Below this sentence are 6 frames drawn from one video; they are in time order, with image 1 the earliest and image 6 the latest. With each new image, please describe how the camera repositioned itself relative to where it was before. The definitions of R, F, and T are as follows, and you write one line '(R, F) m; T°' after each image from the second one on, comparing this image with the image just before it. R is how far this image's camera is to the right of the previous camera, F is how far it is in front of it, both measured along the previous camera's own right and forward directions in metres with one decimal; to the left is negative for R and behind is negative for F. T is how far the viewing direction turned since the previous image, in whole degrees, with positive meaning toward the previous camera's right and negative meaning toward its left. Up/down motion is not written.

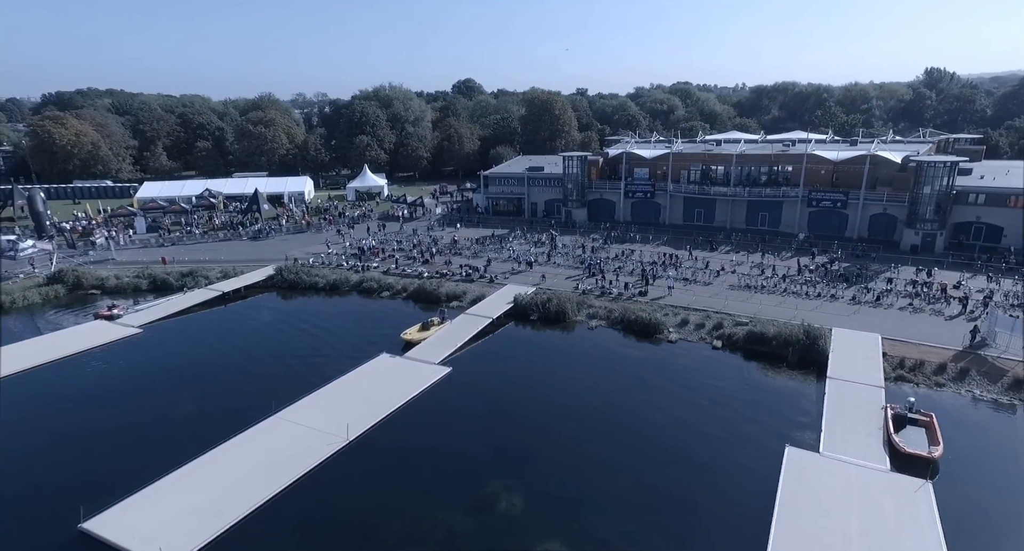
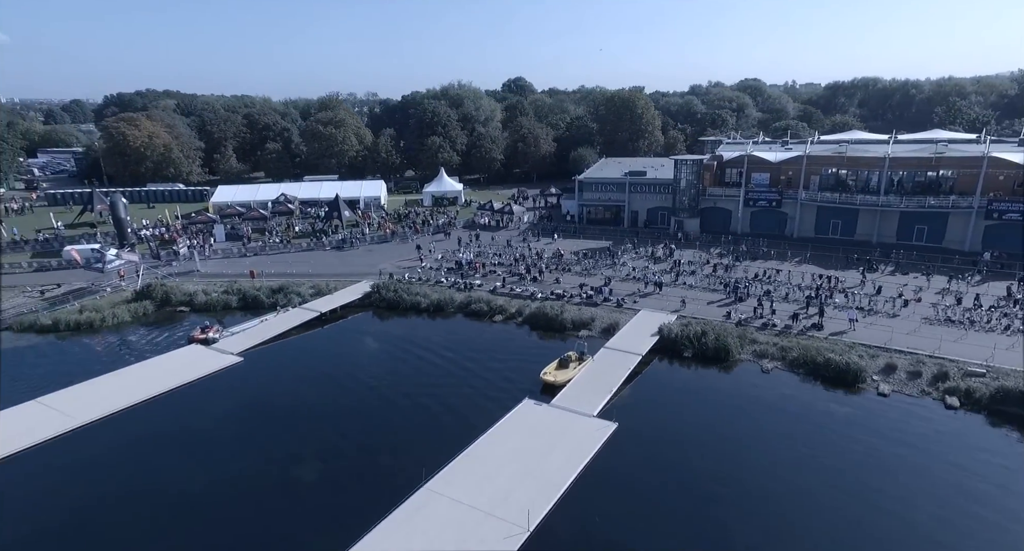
(-4.8, +3.8) m; -4°
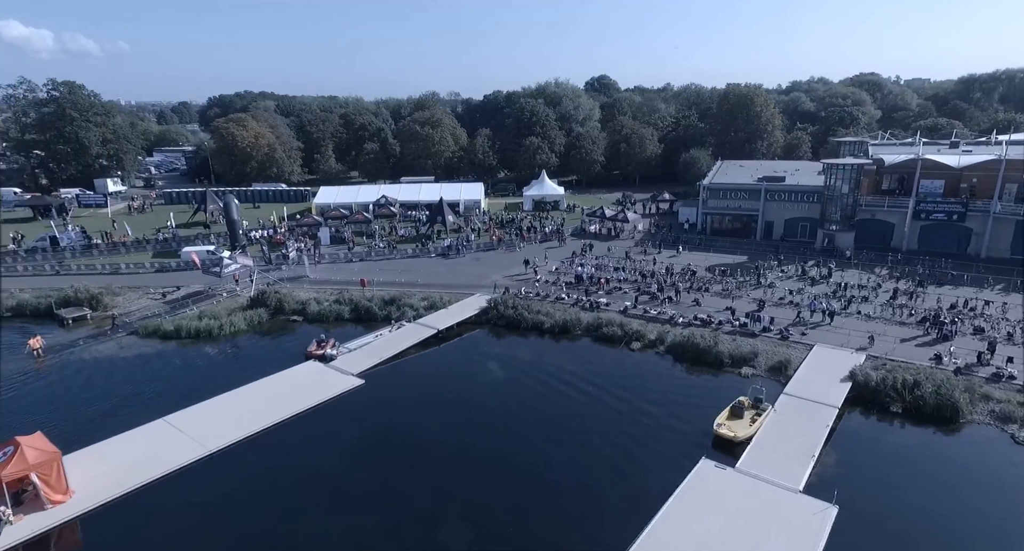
(-3.4, +3.0) m; -7°
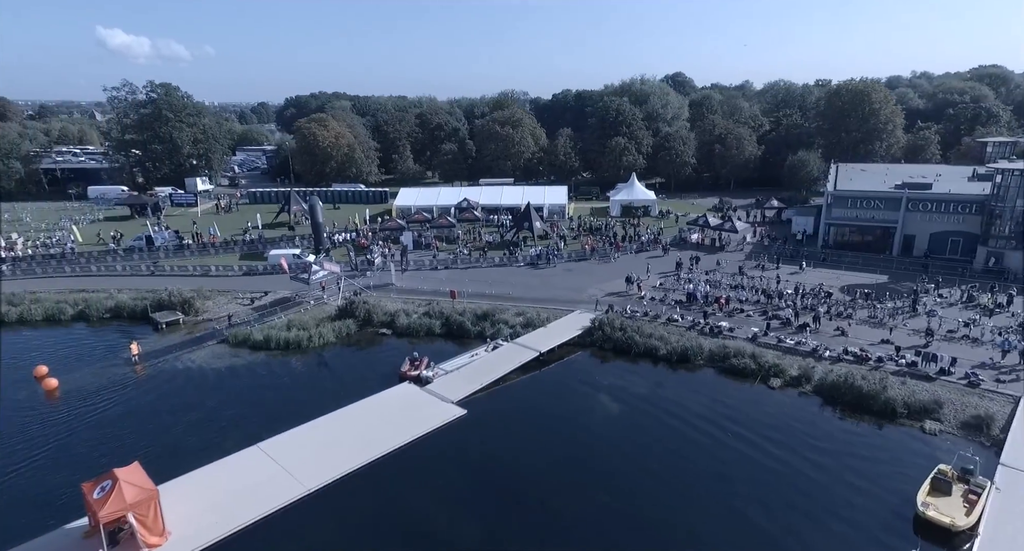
(-2.6, +2.8) m; -6°
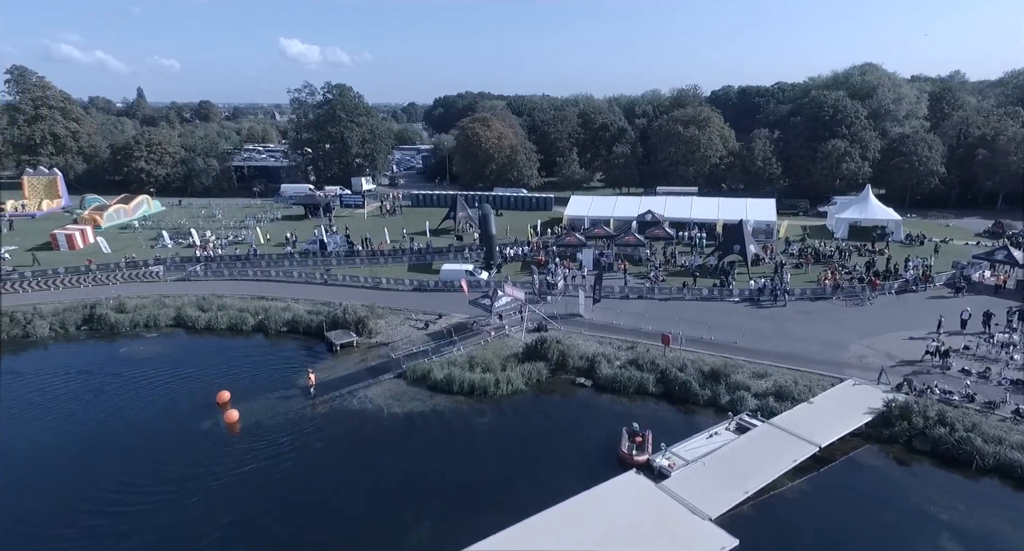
(-5.2, +6.1) m; -13°
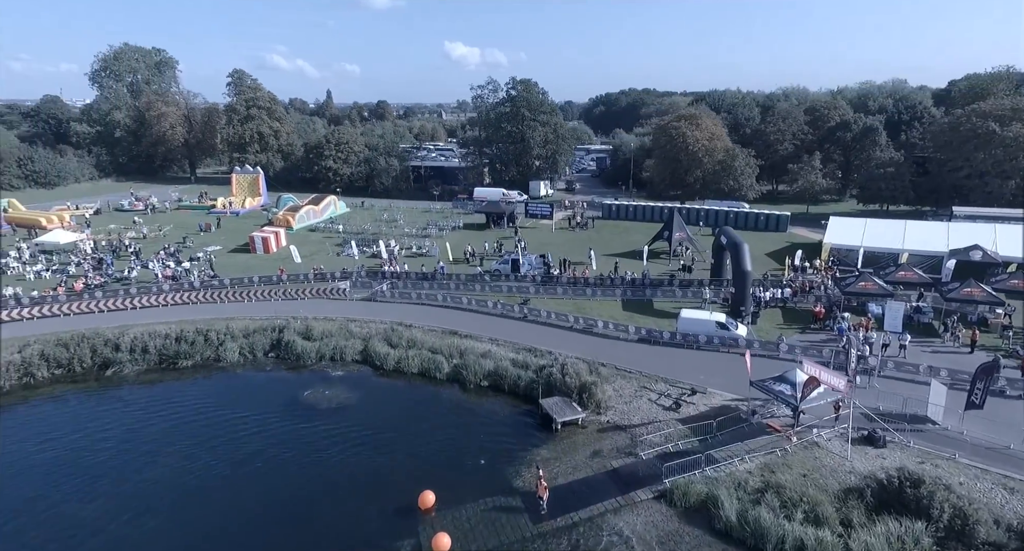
(-7.0, +9.4) m; -15°
